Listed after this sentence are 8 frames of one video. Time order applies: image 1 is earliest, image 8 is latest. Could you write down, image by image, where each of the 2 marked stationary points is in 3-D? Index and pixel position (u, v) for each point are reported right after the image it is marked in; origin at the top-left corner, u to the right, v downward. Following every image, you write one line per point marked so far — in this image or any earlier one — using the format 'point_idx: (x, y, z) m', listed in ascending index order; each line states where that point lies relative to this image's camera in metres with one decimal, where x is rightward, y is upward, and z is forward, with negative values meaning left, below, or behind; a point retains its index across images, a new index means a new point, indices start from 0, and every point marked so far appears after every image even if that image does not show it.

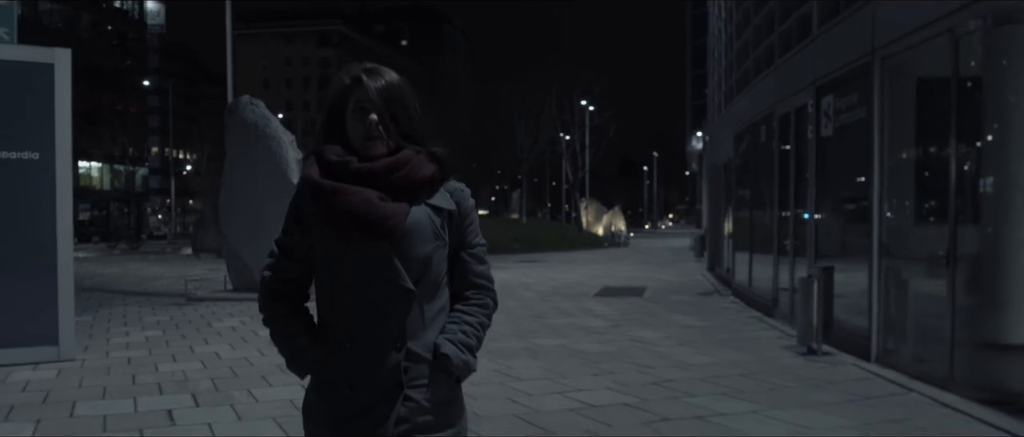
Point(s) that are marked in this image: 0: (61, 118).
0: (-4.1, +0.9, +9.4) m
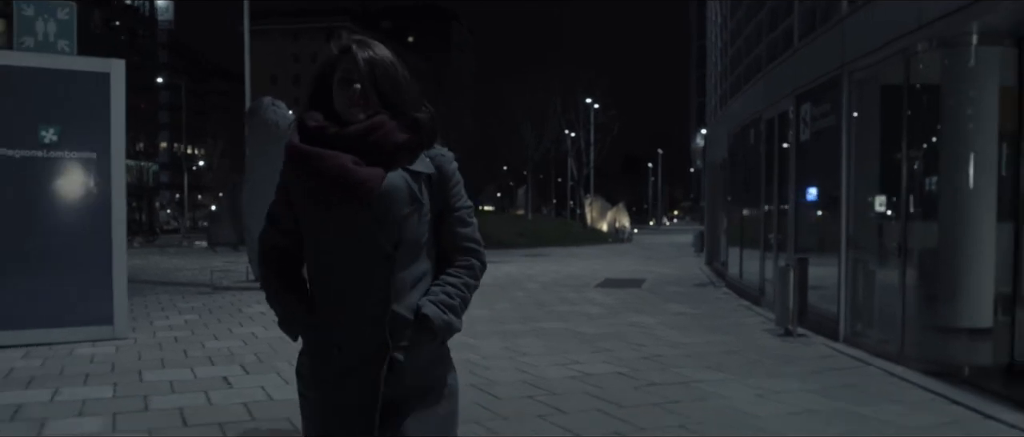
0: (-4.0, +1.0, +10.5) m
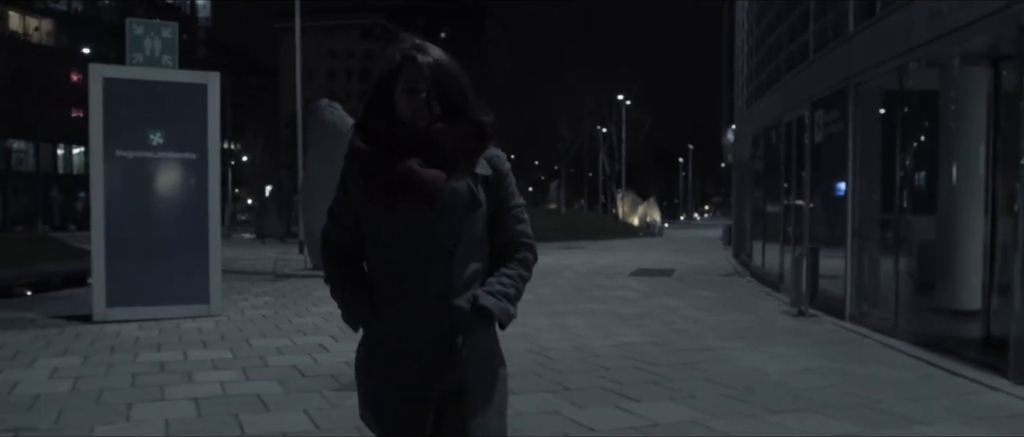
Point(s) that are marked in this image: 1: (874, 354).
0: (-3.5, +1.1, +12.1) m
1: (+3.1, -1.2, +8.7) m
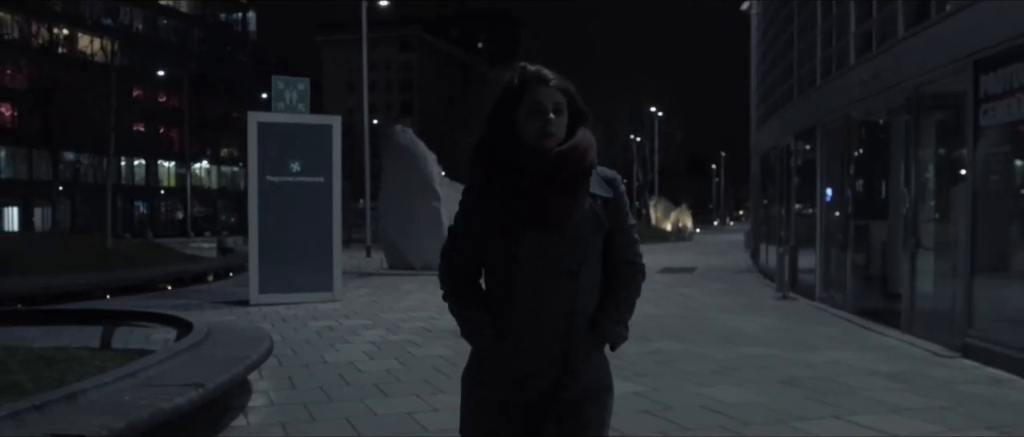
0: (-2.7, +0.9, +15.9) m
1: (+3.8, -1.2, +12.3) m
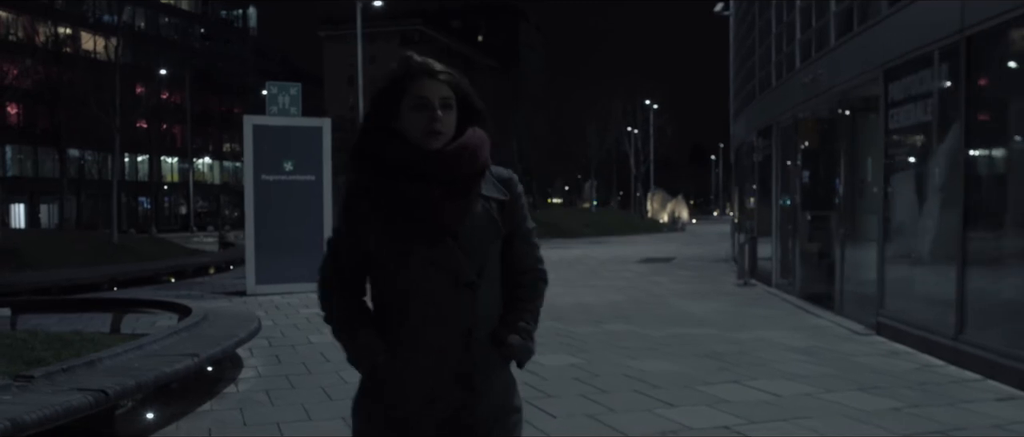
0: (-3.1, +1.0, +17.1) m
1: (+3.4, -1.1, +13.5) m
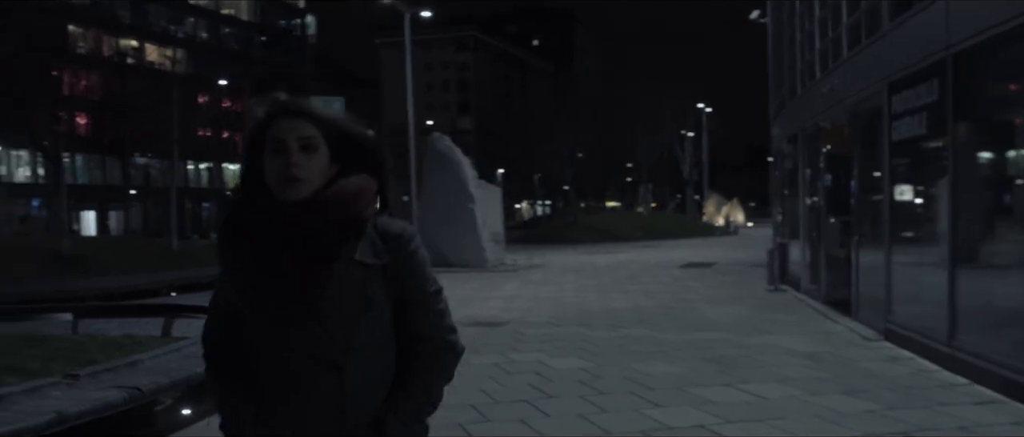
0: (-2.5, +0.9, +17.8) m
1: (+3.8, -1.2, +13.8) m
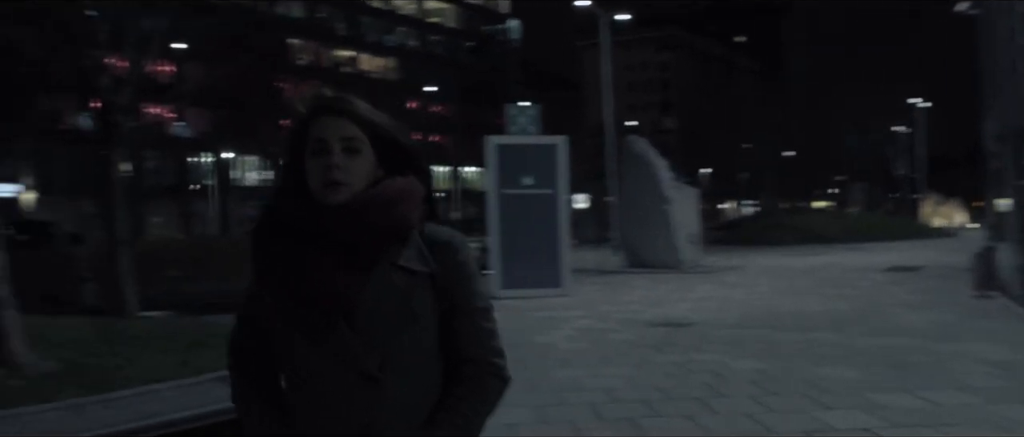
0: (+0.9, +0.8, +18.4) m
1: (+6.3, -1.3, +13.3) m
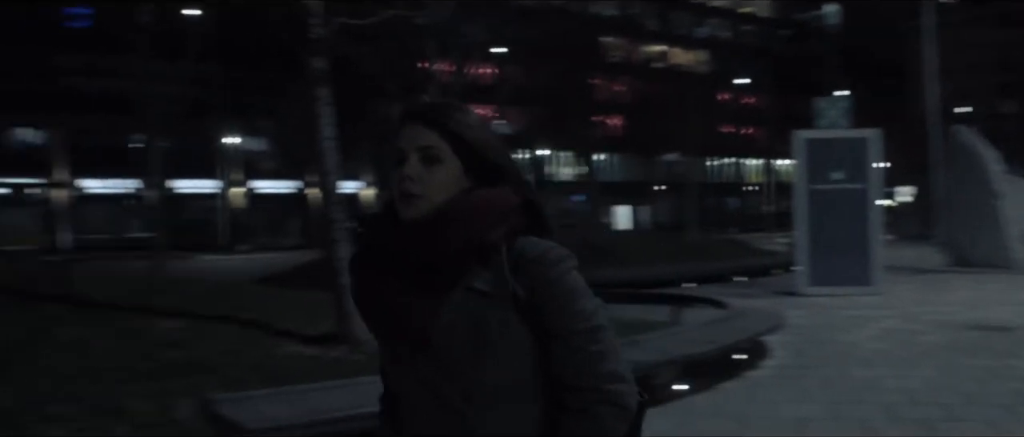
0: (+6.2, +0.9, +17.8) m
1: (+9.8, -1.2, +11.3) m
